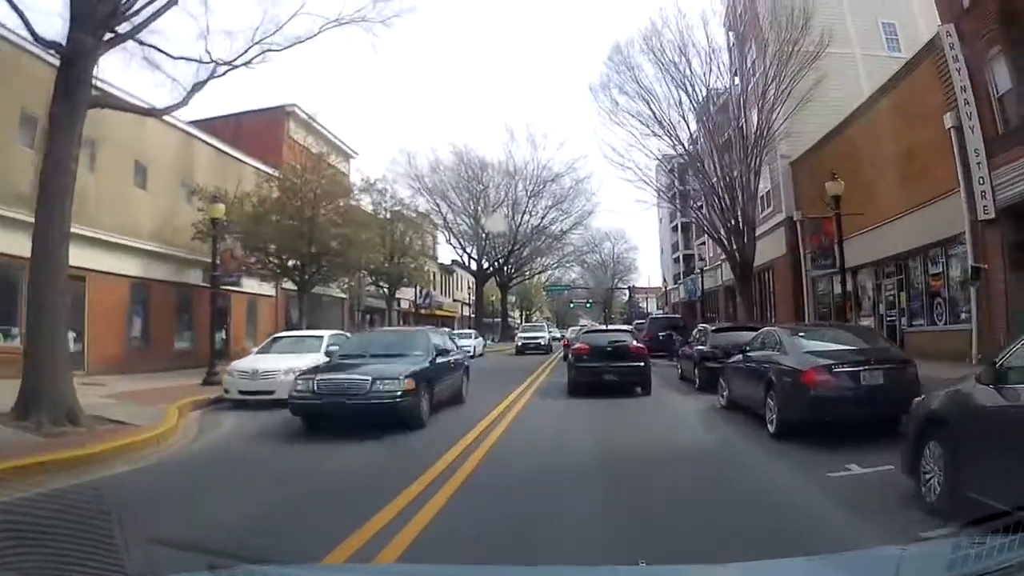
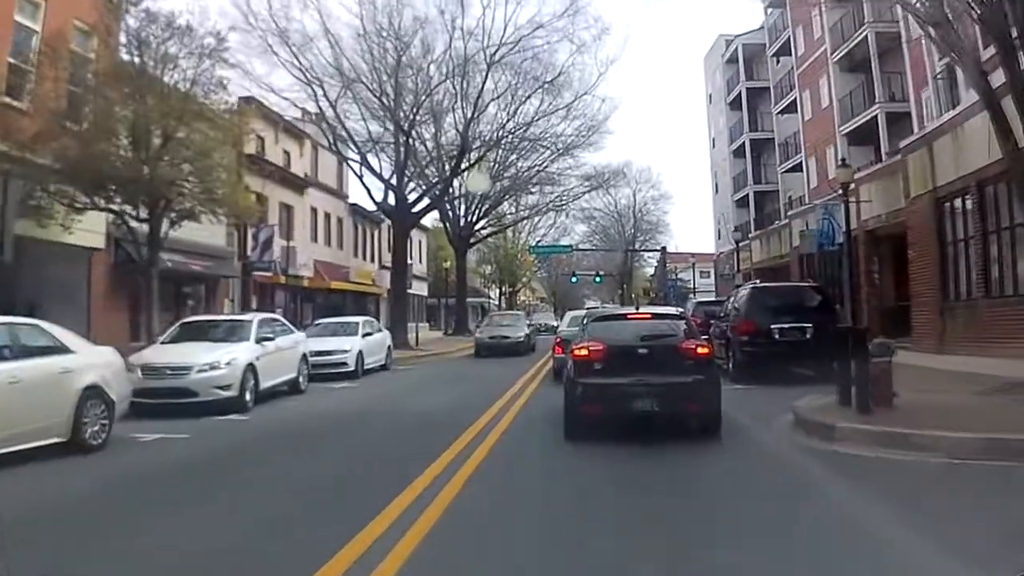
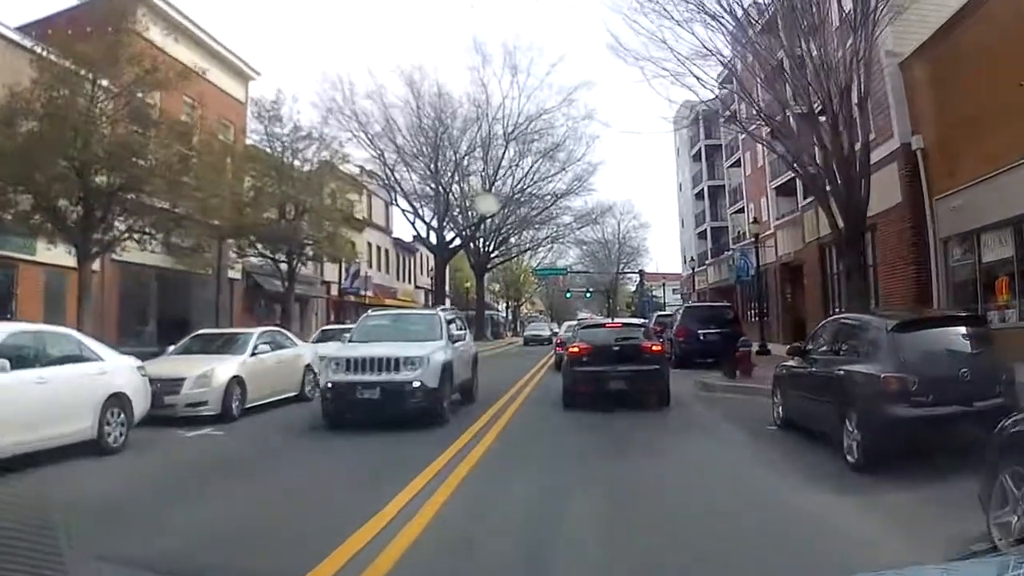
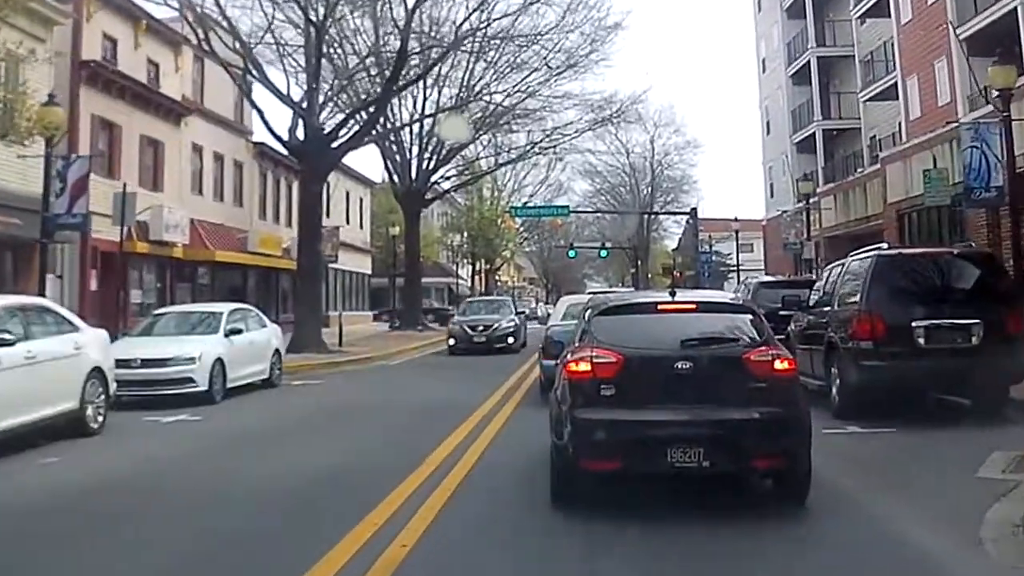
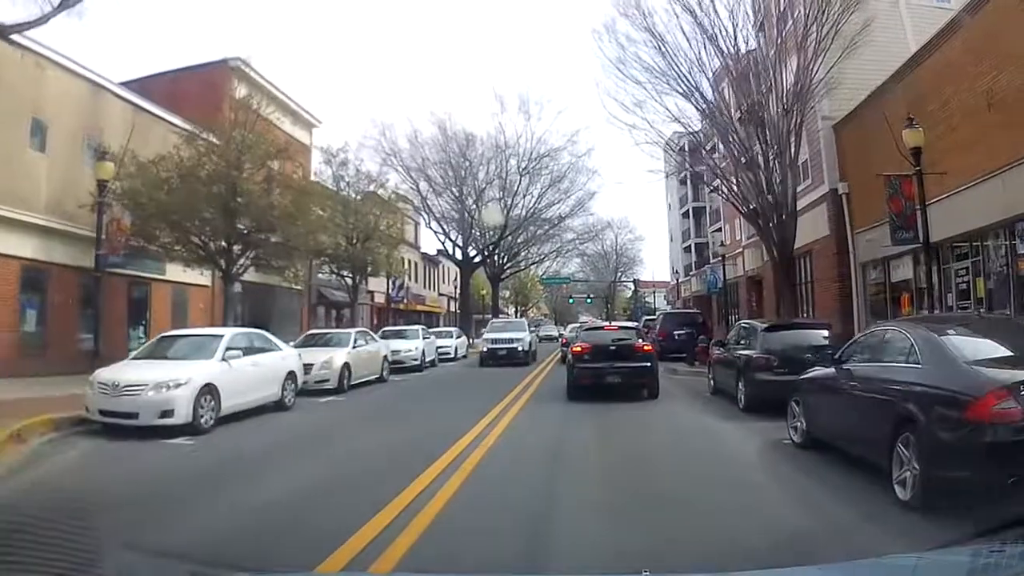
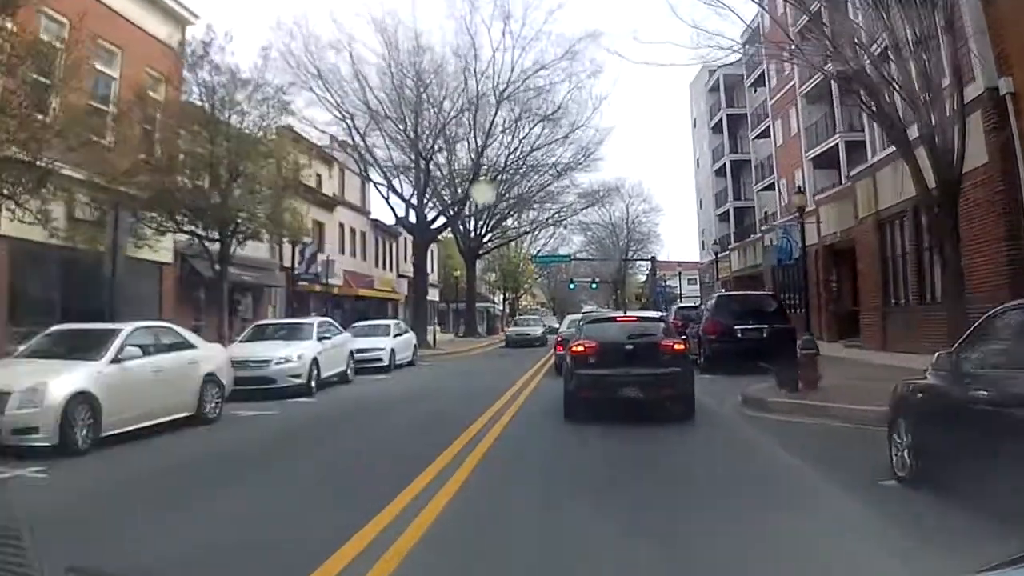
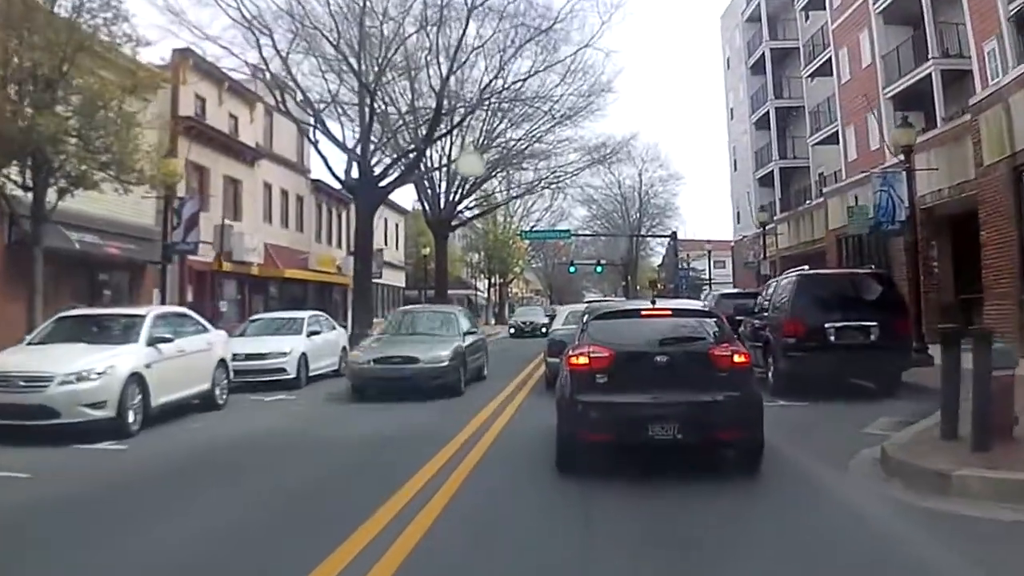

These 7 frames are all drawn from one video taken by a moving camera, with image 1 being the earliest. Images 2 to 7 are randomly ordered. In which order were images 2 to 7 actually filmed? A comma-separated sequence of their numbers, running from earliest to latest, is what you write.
5, 3, 6, 2, 7, 4
